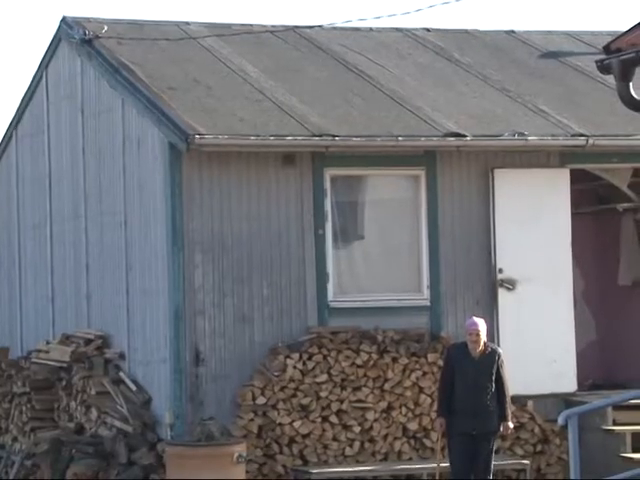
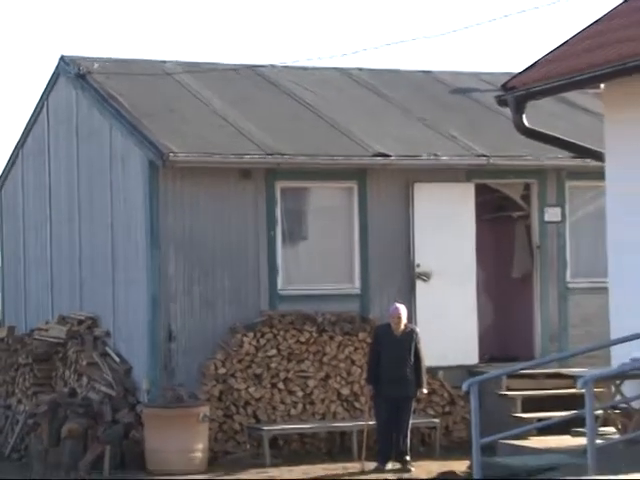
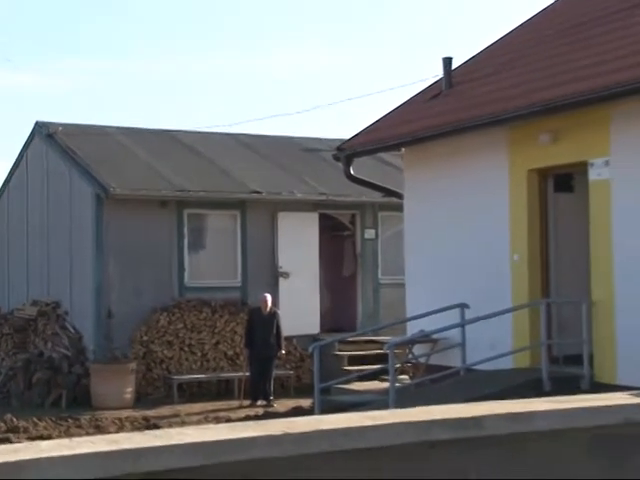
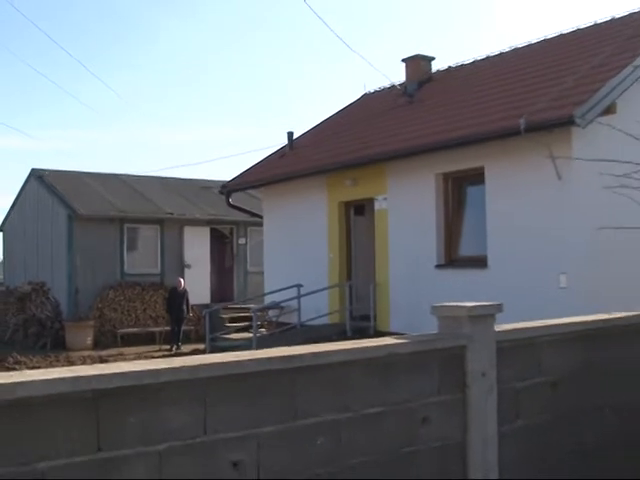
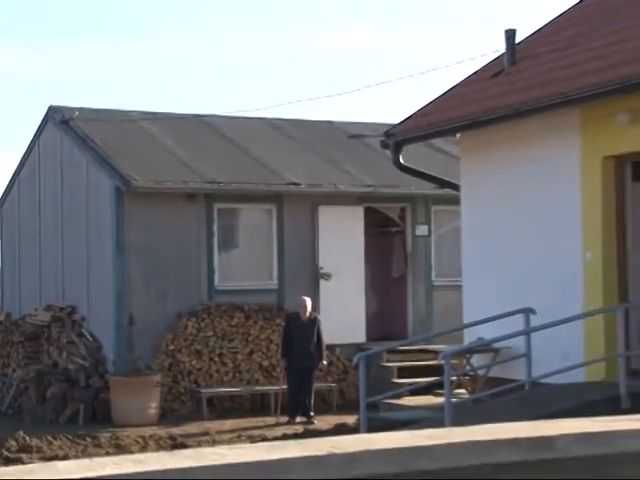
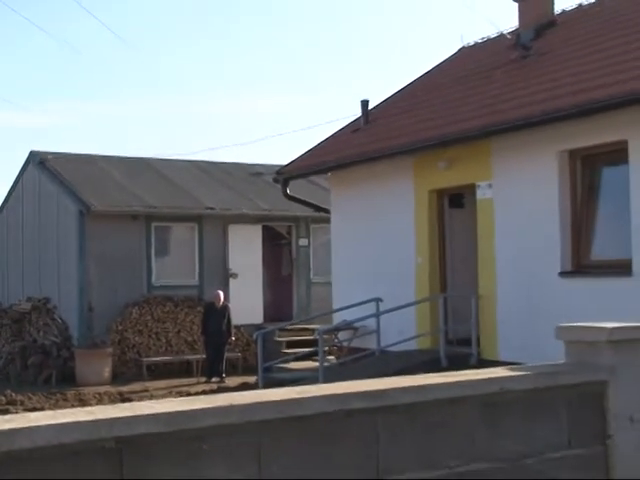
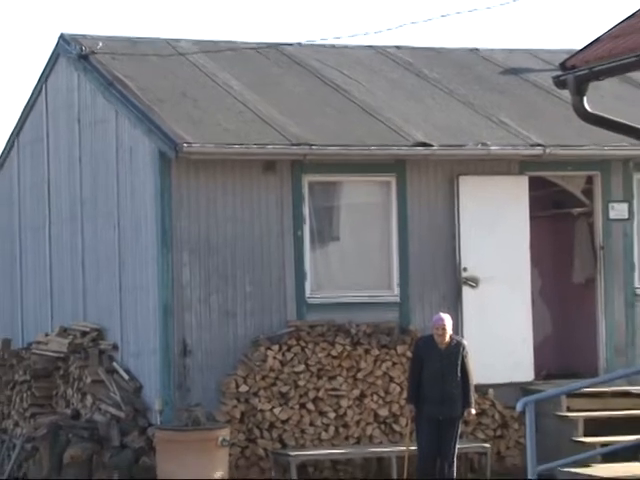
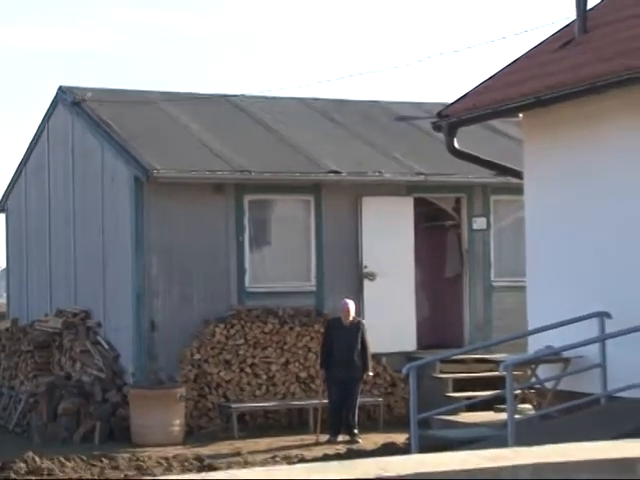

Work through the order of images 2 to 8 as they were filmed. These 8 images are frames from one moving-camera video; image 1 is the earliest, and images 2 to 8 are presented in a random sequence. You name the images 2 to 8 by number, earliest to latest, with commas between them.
7, 2, 8, 5, 3, 6, 4
